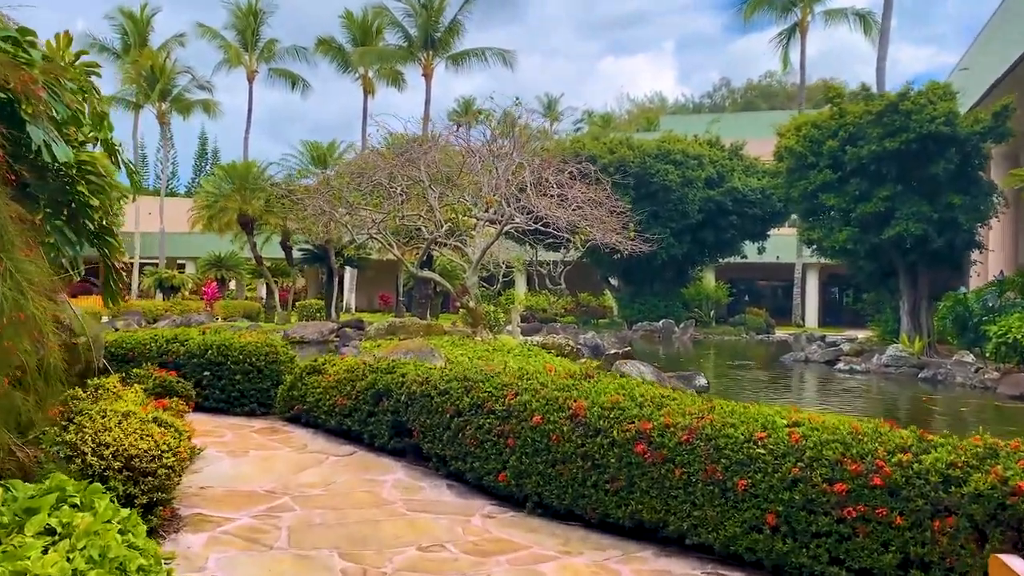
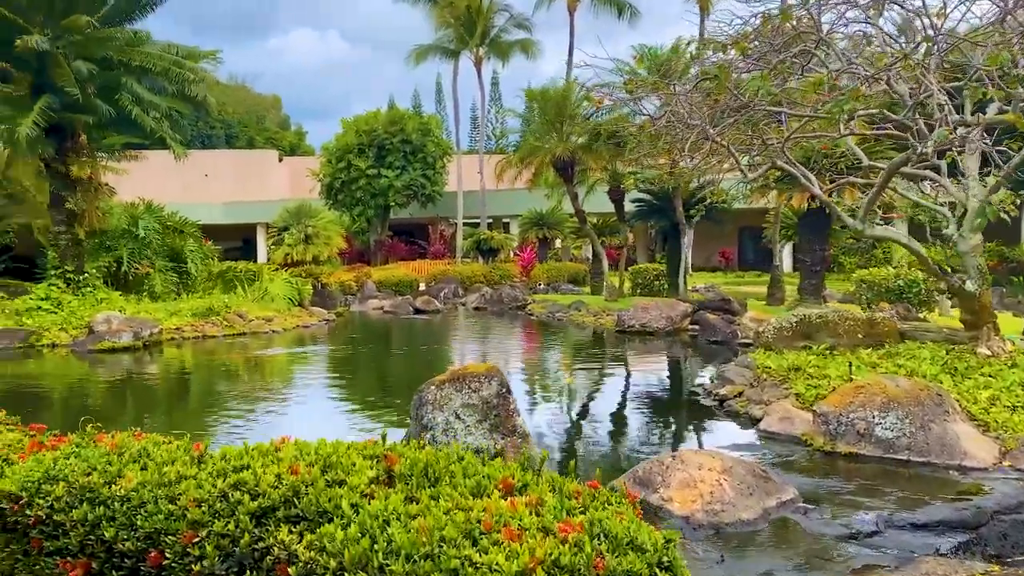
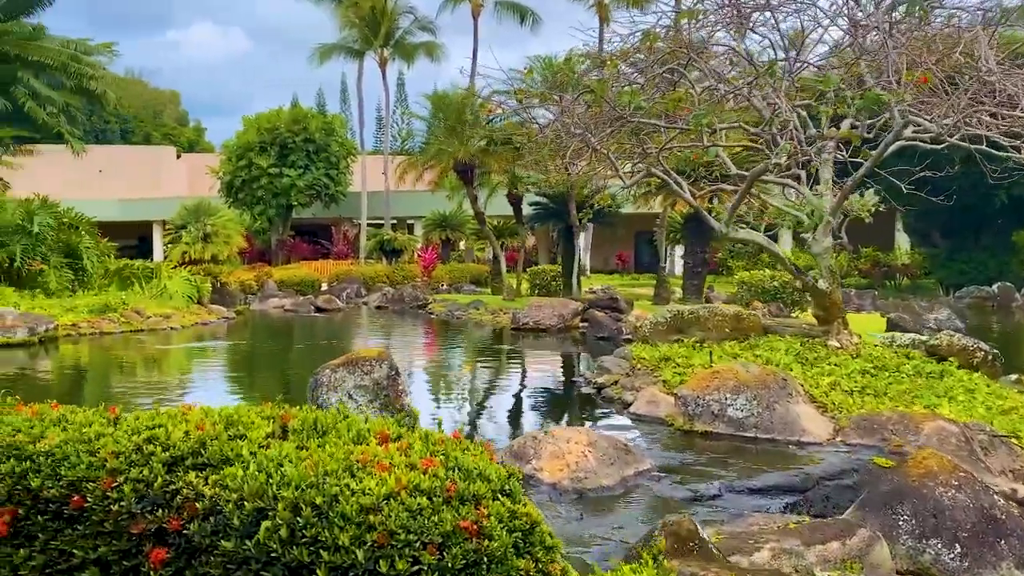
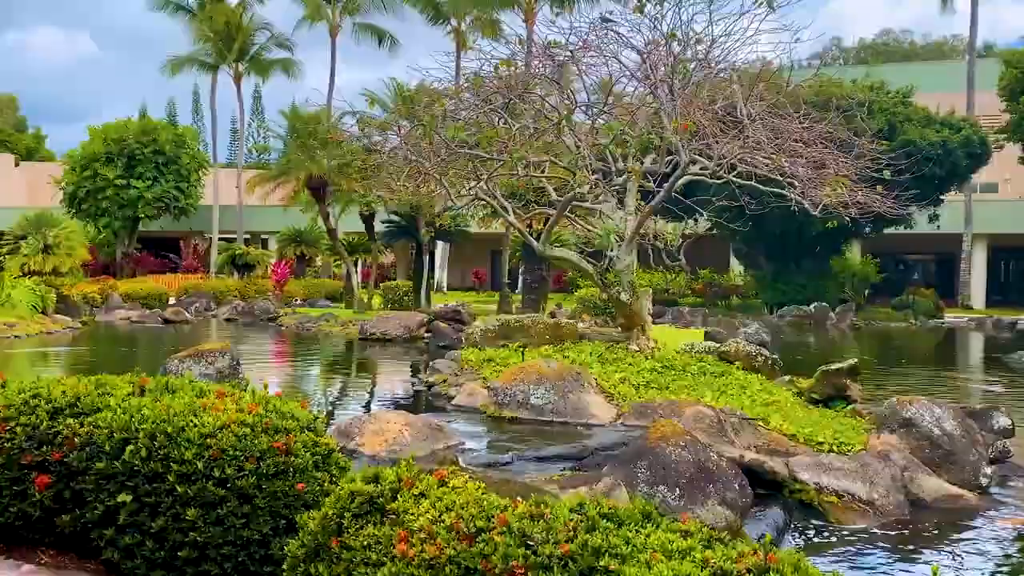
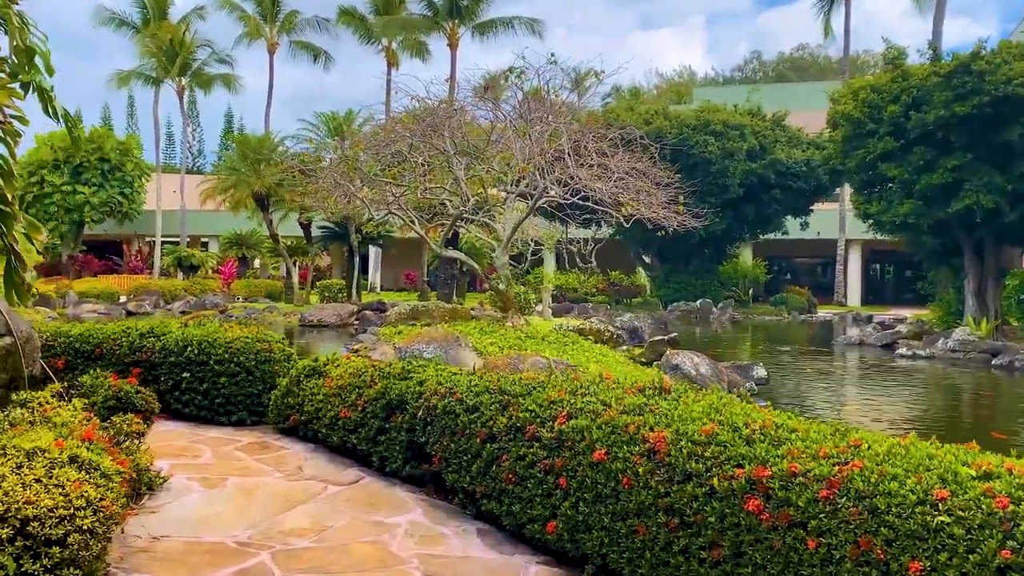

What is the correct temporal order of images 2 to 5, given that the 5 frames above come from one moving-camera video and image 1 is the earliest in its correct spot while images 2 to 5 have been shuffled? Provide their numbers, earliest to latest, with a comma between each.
5, 4, 3, 2
